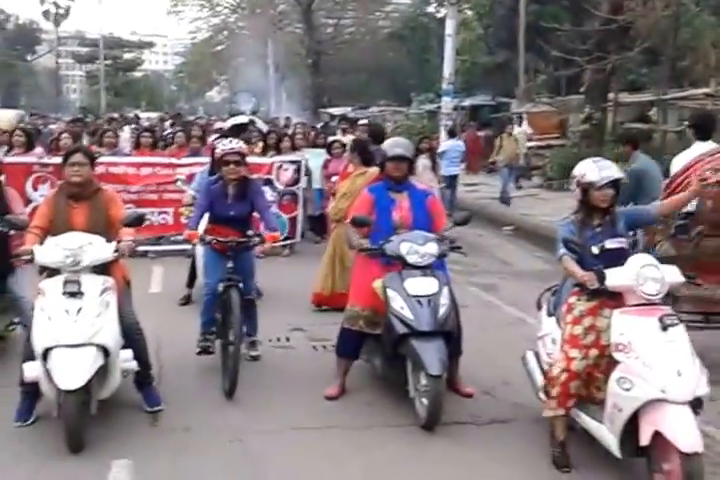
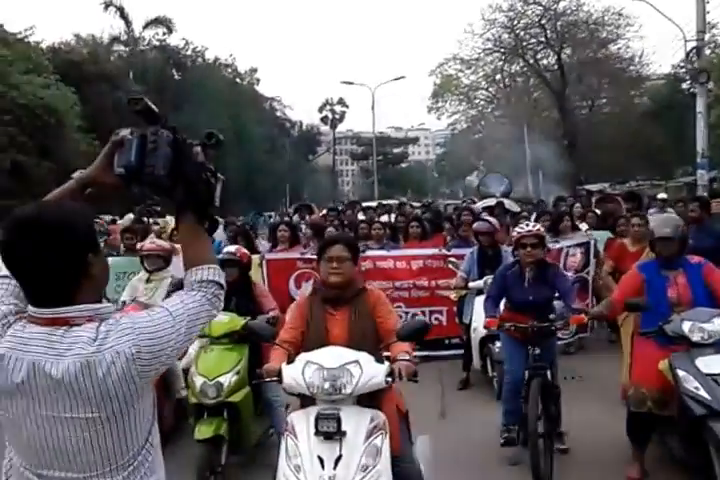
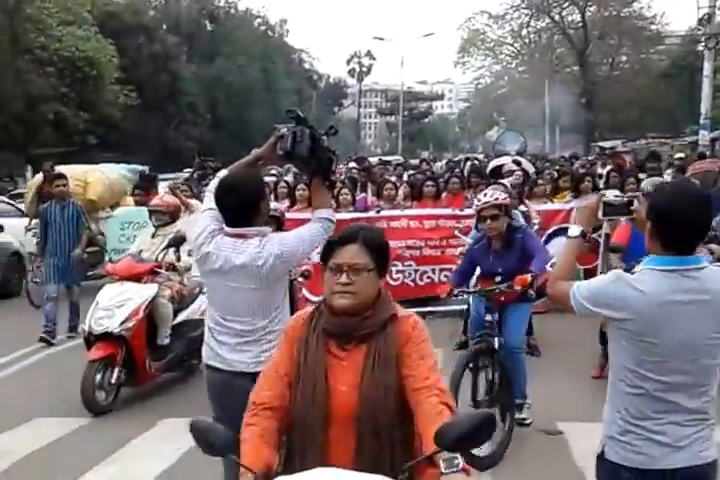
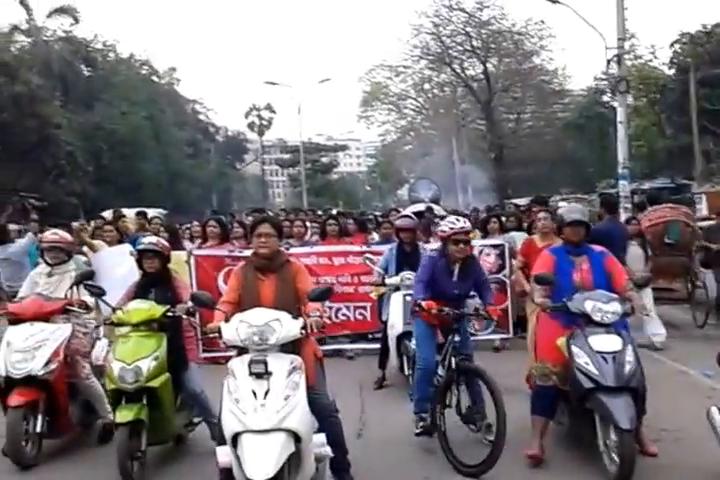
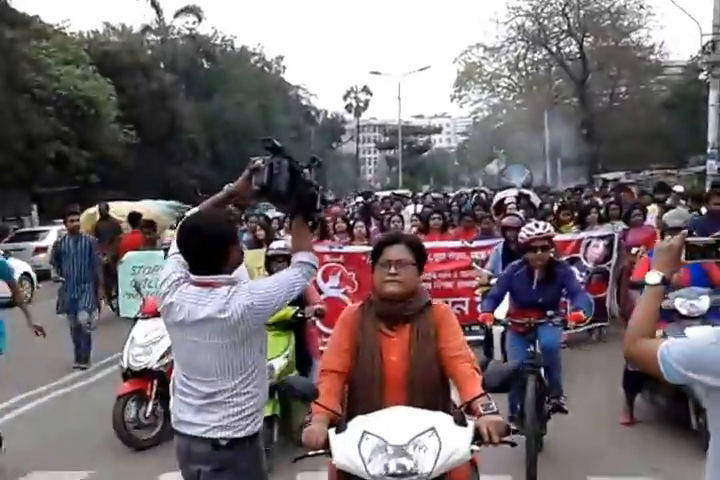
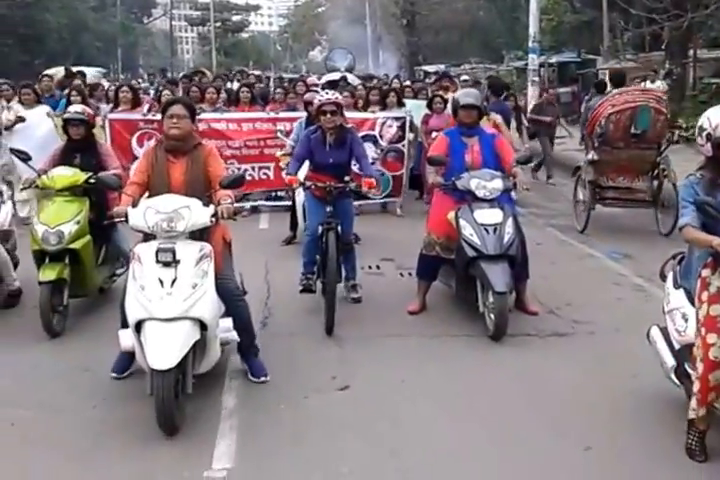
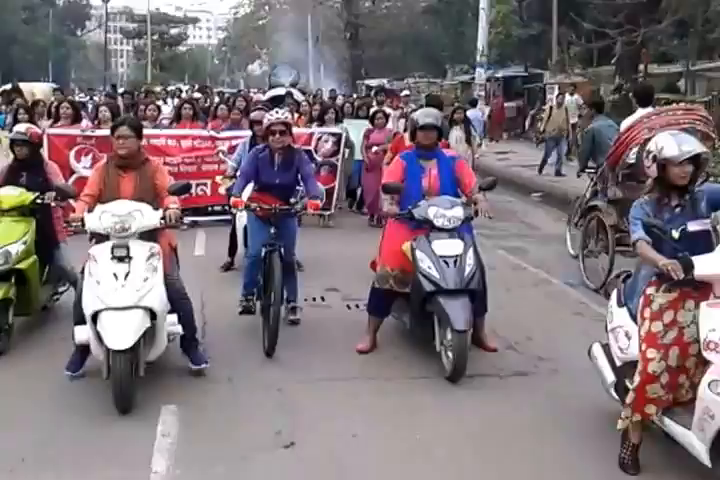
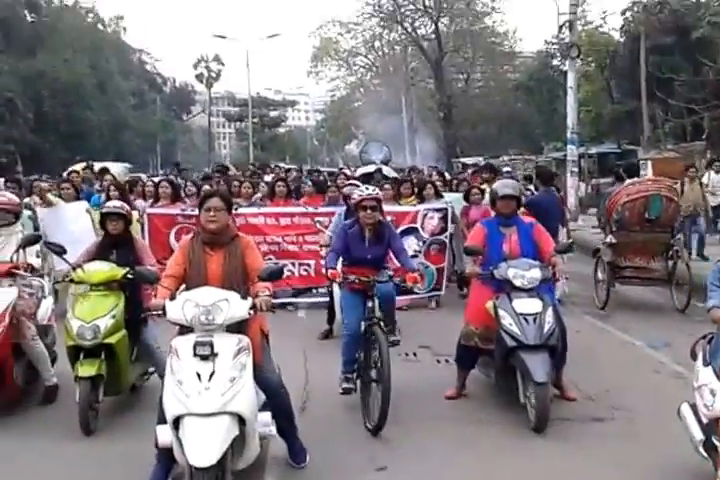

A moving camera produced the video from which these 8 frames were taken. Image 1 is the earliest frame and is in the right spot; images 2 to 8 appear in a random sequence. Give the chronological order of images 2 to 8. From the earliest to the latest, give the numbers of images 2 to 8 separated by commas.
7, 6, 8, 4, 2, 5, 3
